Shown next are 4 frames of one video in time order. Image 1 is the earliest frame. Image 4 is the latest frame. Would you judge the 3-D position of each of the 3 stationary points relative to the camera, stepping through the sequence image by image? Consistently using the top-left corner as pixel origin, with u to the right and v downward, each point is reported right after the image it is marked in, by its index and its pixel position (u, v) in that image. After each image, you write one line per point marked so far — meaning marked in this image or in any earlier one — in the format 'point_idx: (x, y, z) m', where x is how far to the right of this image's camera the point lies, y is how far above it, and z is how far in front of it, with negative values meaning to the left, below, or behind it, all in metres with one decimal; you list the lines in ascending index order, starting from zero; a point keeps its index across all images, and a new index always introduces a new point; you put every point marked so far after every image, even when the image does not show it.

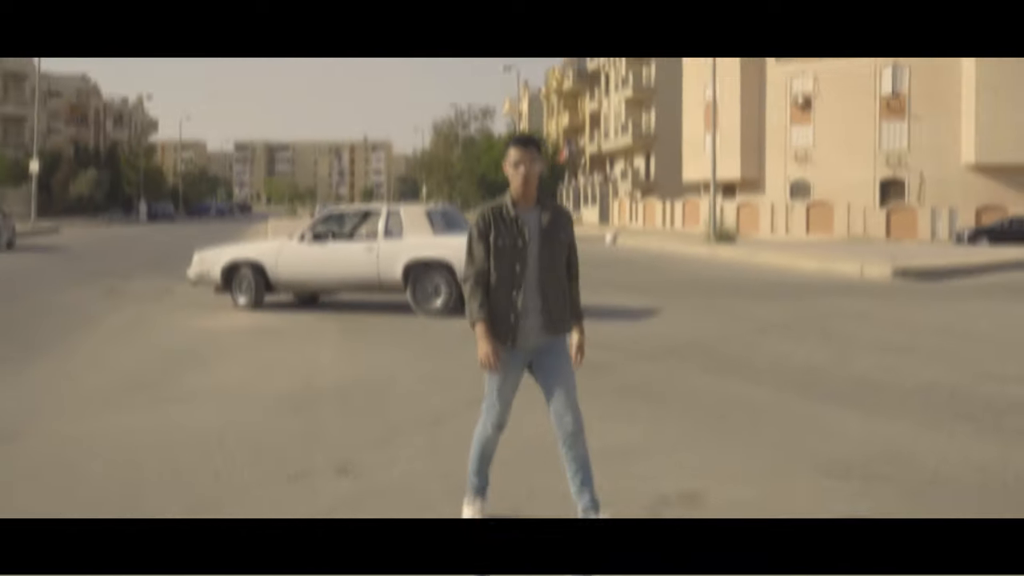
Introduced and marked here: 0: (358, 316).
0: (-1.5, -0.2, +12.1) m
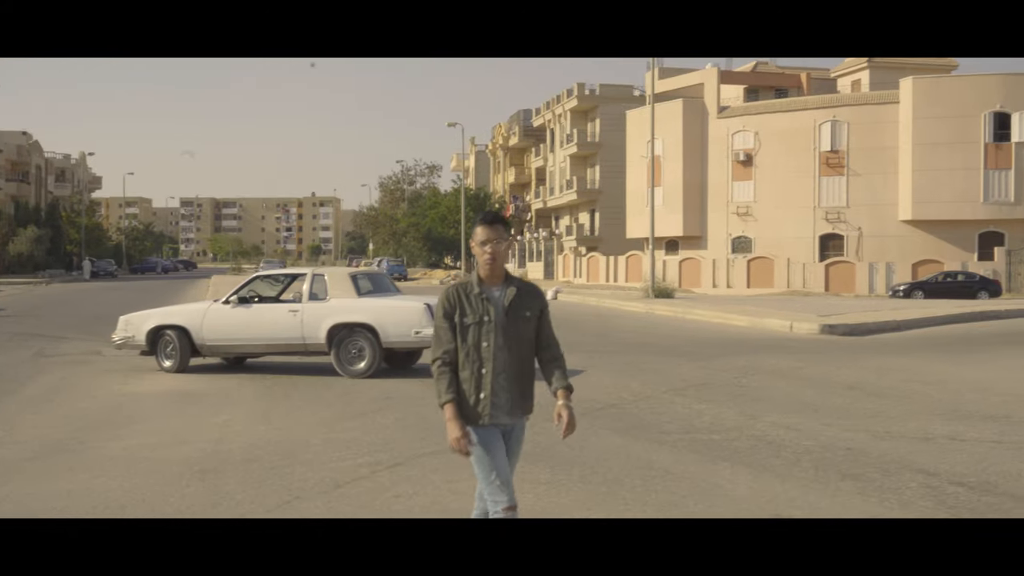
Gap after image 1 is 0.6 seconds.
0: (-2.2, -0.8, +12.1) m
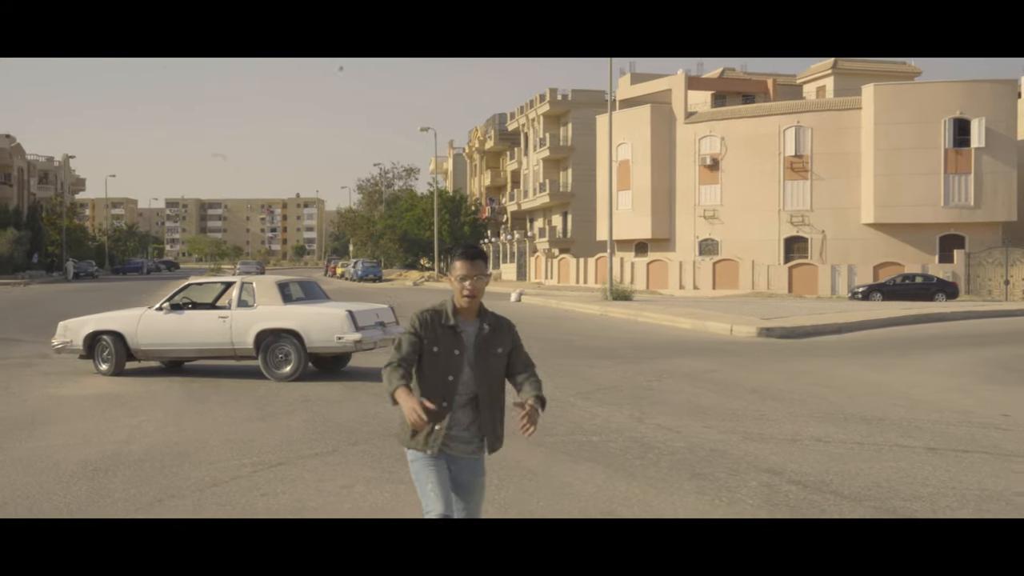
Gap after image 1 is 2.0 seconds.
0: (-2.9, -0.8, +12.6) m
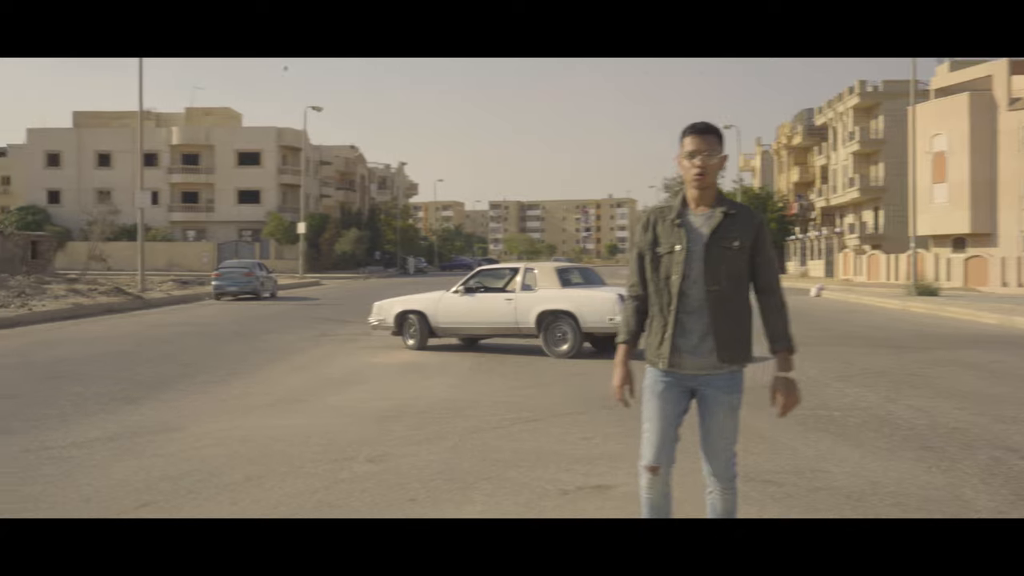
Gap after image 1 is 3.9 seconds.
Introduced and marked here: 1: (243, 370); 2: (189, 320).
0: (-0.1, -0.7, +13.7) m
1: (-2.7, -0.8, +13.3) m
2: (-4.5, -0.5, +18.1) m
